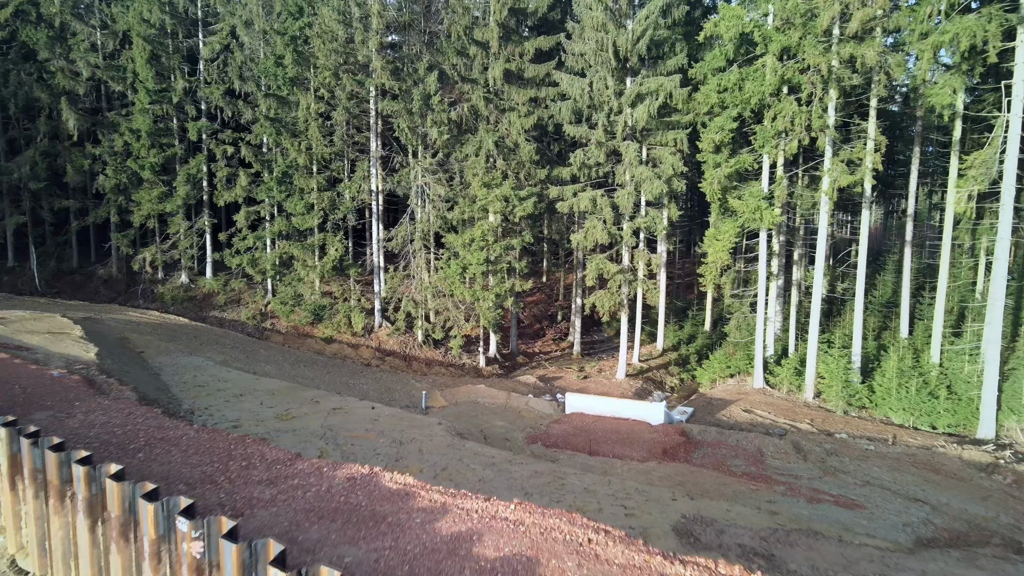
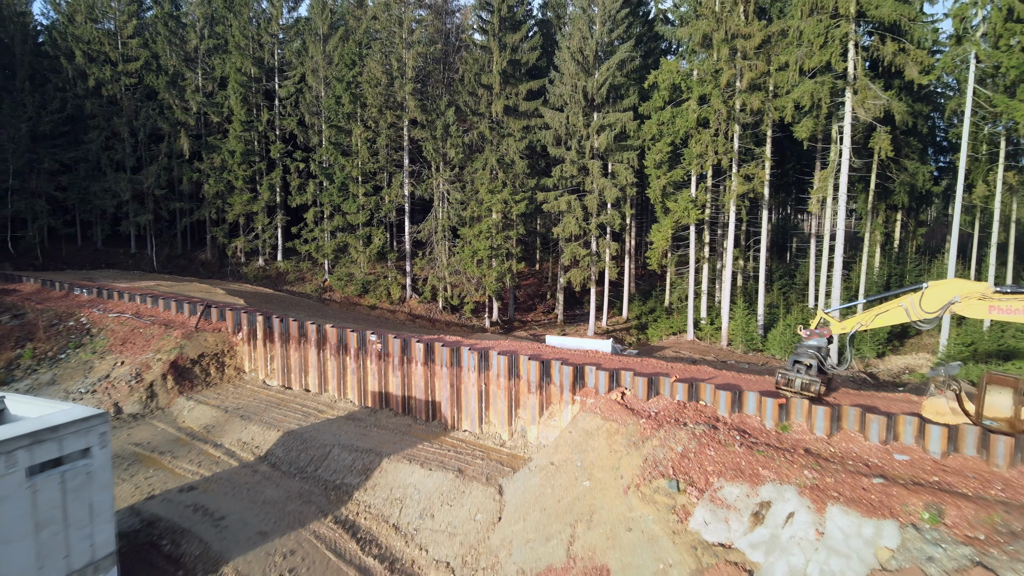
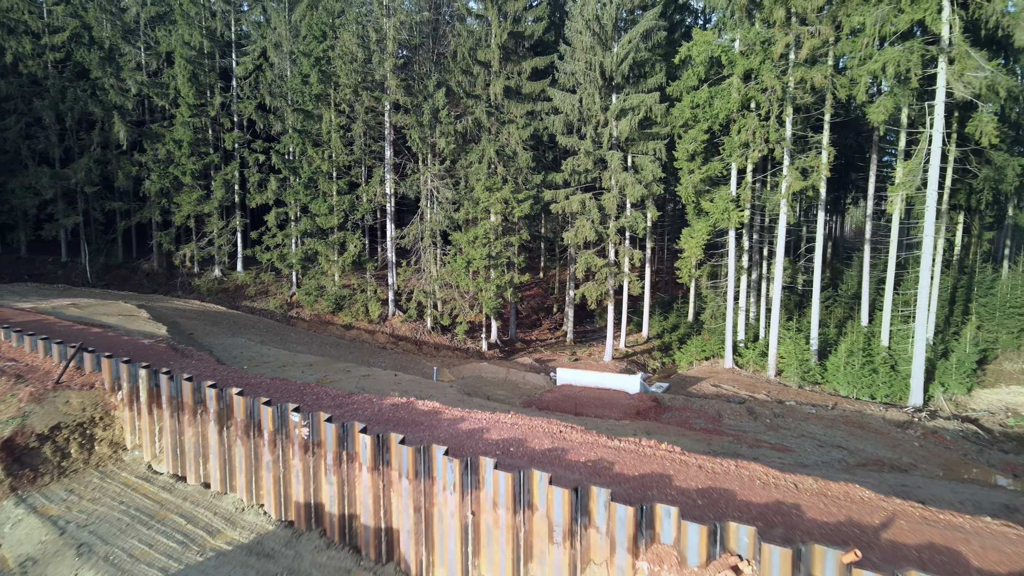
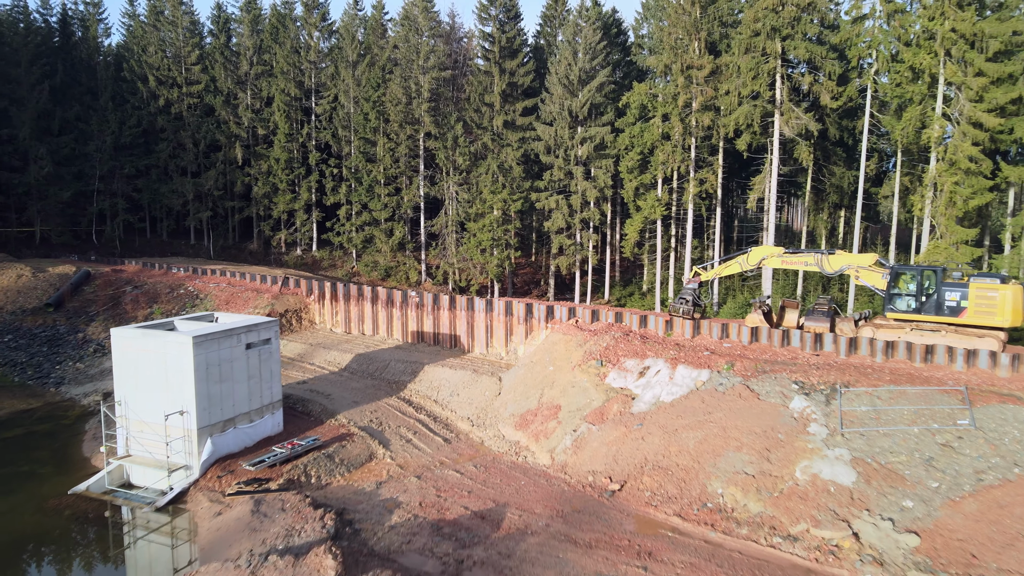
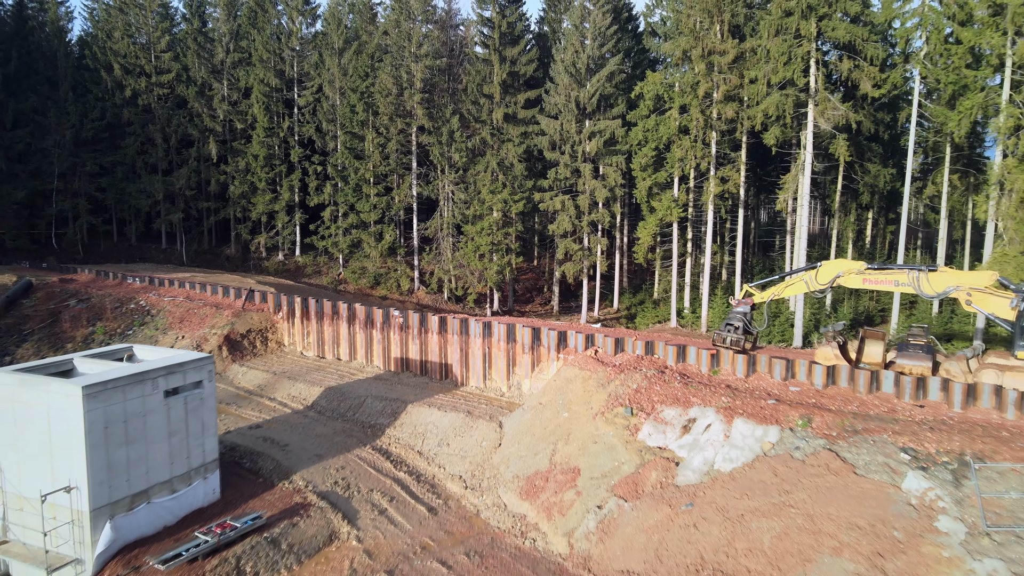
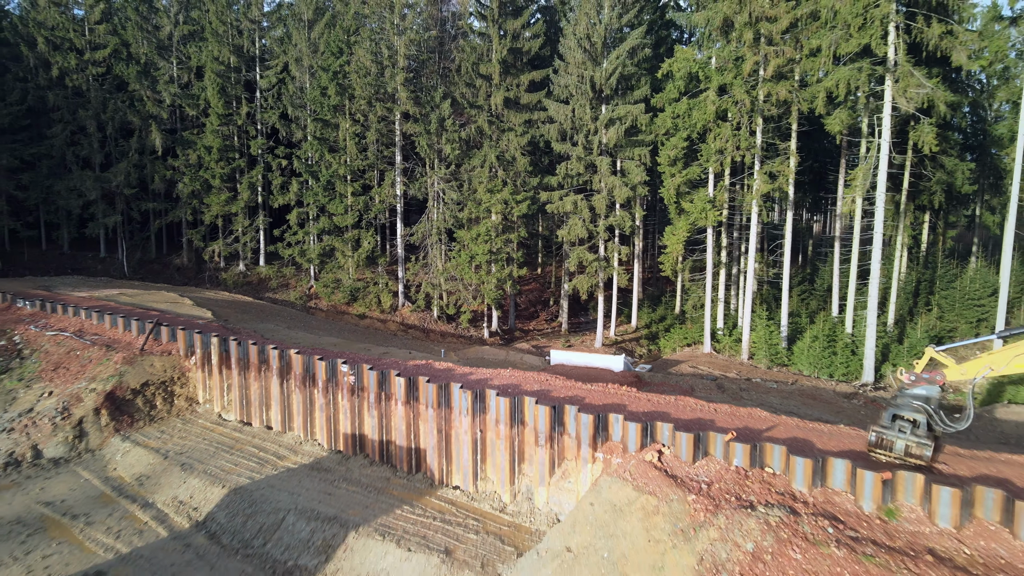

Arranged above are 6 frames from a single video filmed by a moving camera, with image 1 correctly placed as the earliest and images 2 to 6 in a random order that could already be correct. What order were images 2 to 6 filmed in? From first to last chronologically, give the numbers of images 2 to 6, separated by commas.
3, 6, 2, 5, 4
